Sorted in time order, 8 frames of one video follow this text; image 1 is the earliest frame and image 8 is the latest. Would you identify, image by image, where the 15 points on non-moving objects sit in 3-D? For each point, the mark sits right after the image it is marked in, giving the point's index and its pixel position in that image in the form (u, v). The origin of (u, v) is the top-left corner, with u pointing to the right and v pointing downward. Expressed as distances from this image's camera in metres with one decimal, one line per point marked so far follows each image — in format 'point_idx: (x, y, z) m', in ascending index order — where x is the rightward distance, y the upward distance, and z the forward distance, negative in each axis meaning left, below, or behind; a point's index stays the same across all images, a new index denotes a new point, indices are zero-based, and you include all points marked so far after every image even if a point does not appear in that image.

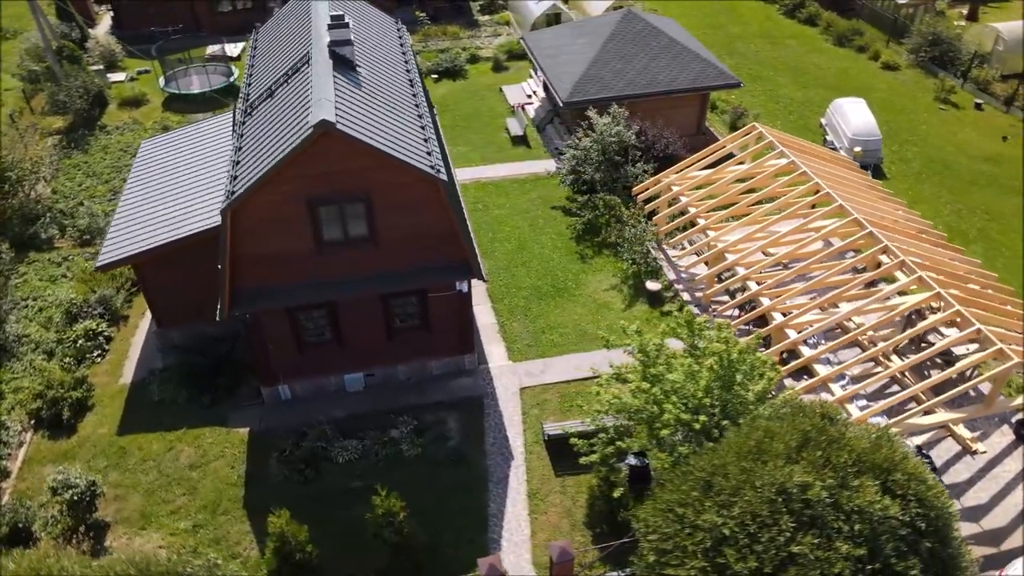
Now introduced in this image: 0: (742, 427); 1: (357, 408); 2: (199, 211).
0: (+3.9, -2.3, +12.1) m
1: (-3.6, -2.8, +17.1) m
2: (-7.4, +1.8, +17.5) m
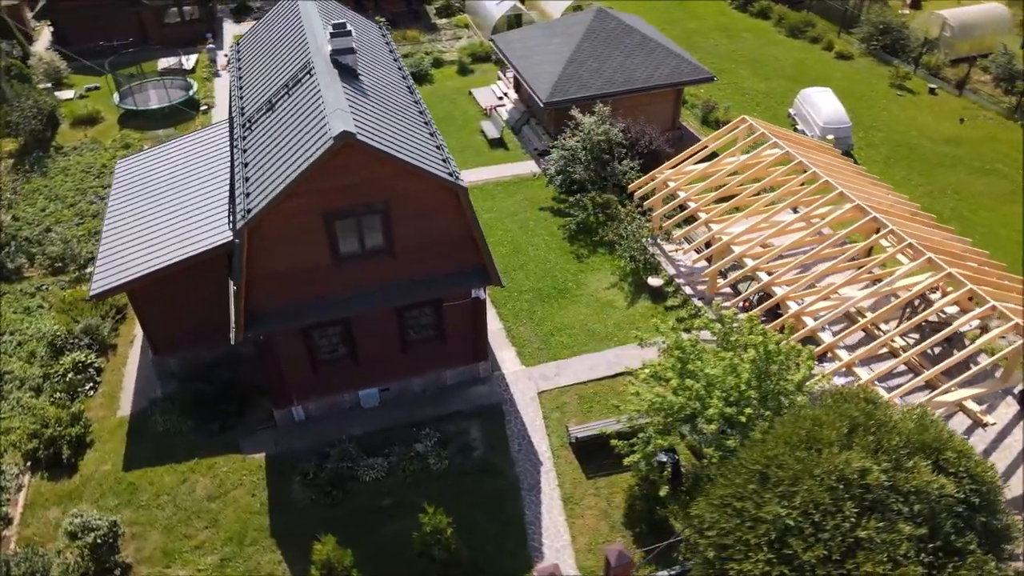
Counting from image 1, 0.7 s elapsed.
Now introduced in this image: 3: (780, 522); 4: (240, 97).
0: (+4.7, -2.1, +12.3) m
1: (-3.1, -3.1, +16.7) m
2: (-7.2, +1.3, +16.8) m
3: (+4.0, -3.5, +10.9) m
4: (-6.3, +4.3, +16.9) m
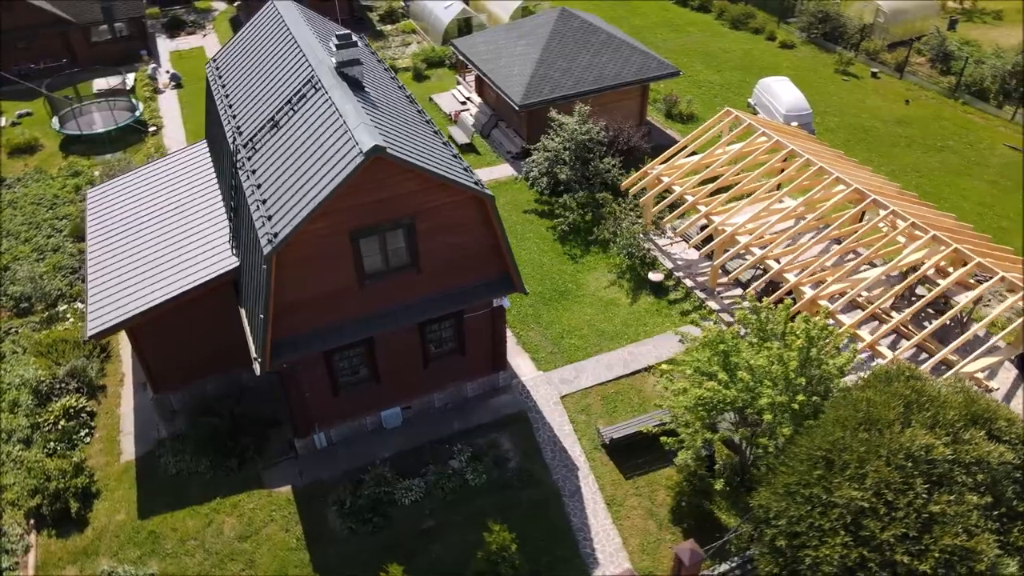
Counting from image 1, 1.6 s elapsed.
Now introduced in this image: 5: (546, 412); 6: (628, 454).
0: (+5.6, -1.9, +12.5) m
1: (-2.4, -3.5, +16.2) m
2: (-6.9, +0.6, +16.0) m
3: (+5.2, -3.3, +11.1) m
4: (-6.1, +3.7, +16.1) m
5: (+0.8, -2.9, +17.0) m
6: (+2.5, -3.6, +16.1) m
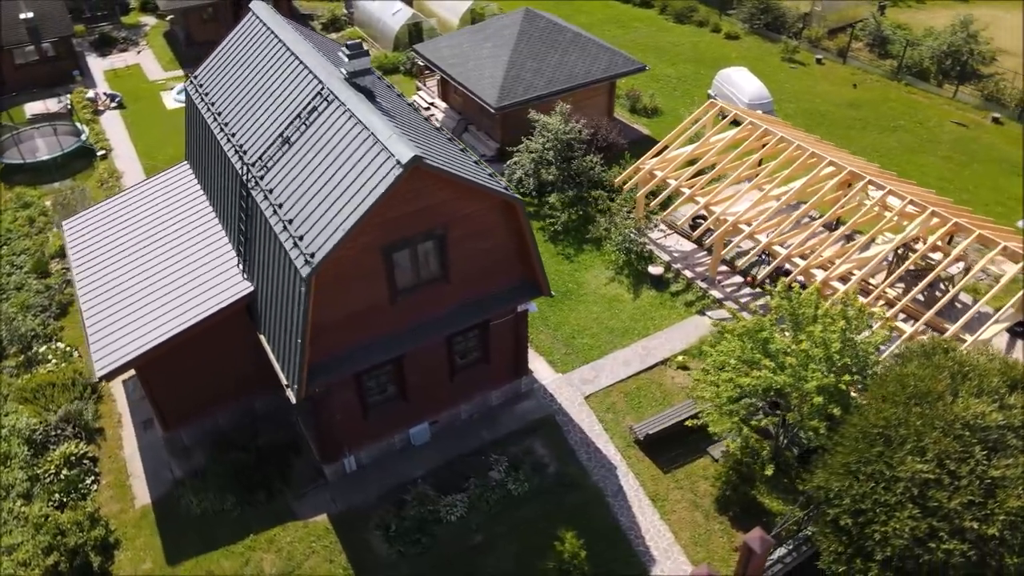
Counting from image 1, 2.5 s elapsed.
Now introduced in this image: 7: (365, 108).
0: (+6.5, -1.5, +12.9) m
1: (-1.7, -3.7, +15.8) m
2: (-6.4, 0.0, +15.2) m
3: (+6.4, -3.0, +11.5) m
4: (-5.9, +3.1, +15.4) m
5: (+1.4, -2.9, +16.9) m
6: (+3.3, -3.5, +16.2) m
7: (-2.7, +3.3, +13.3) m
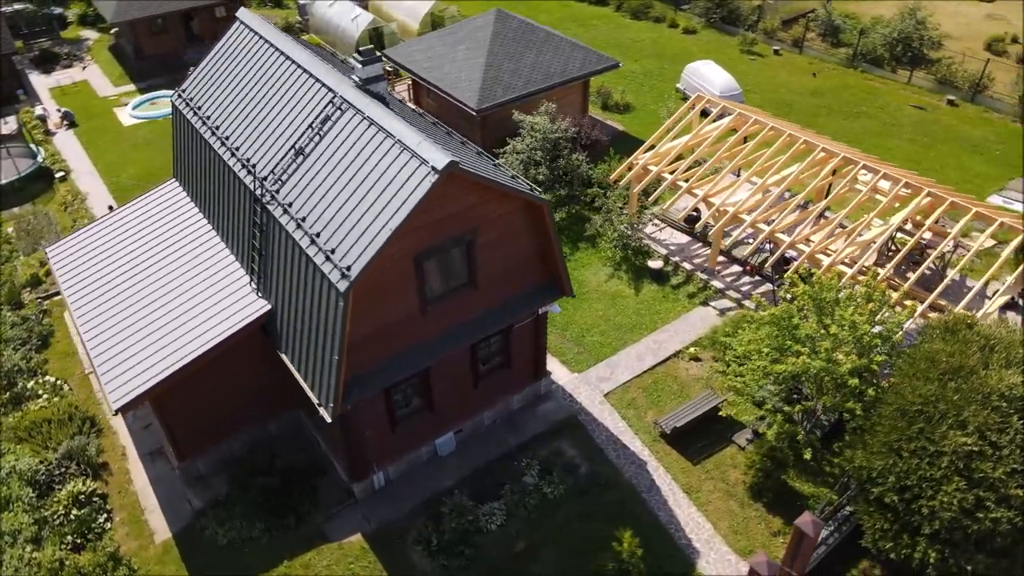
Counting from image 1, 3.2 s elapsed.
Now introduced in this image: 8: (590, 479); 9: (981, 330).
0: (+7.2, -1.2, +13.3) m
1: (-1.0, -3.9, +15.5) m
2: (-5.9, -0.4, +14.6) m
3: (+7.2, -2.6, +11.8) m
4: (-5.6, +2.7, +14.8) m
5: (+1.9, -2.9, +16.9) m
6: (+3.9, -3.4, +16.3) m
7: (-2.2, +3.1, +12.9) m
8: (+1.6, -4.0, +15.3) m
9: (+8.5, -0.8, +13.3) m
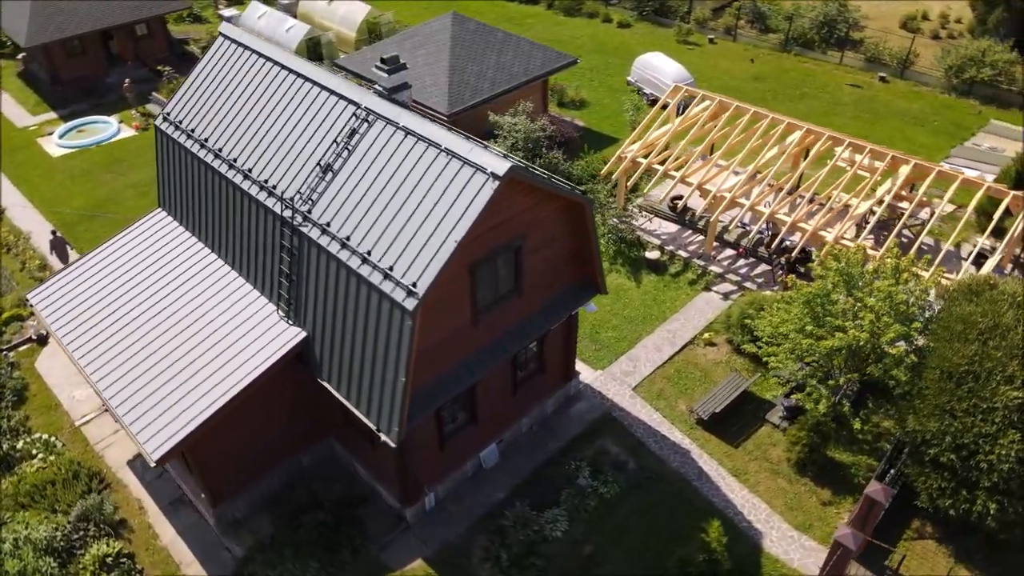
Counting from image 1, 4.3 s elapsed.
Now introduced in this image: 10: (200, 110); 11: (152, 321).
0: (+8.2, -0.6, +13.9) m
1: (0.0, -4.0, +15.2) m
2: (-5.0, -1.0, +13.7) m
3: (+8.5, -2.0, +12.5) m
4: (-5.0, +2.2, +14.0) m
5: (+2.7, -2.8, +16.9) m
6: (+4.7, -3.1, +16.5) m
7: (-1.5, +2.8, +12.5) m
8: (+2.7, -3.9, +15.3) m
9: (+9.4, 0.0, +14.0) m
10: (-6.5, +3.7, +15.4) m
11: (-7.1, -0.7, +14.3) m
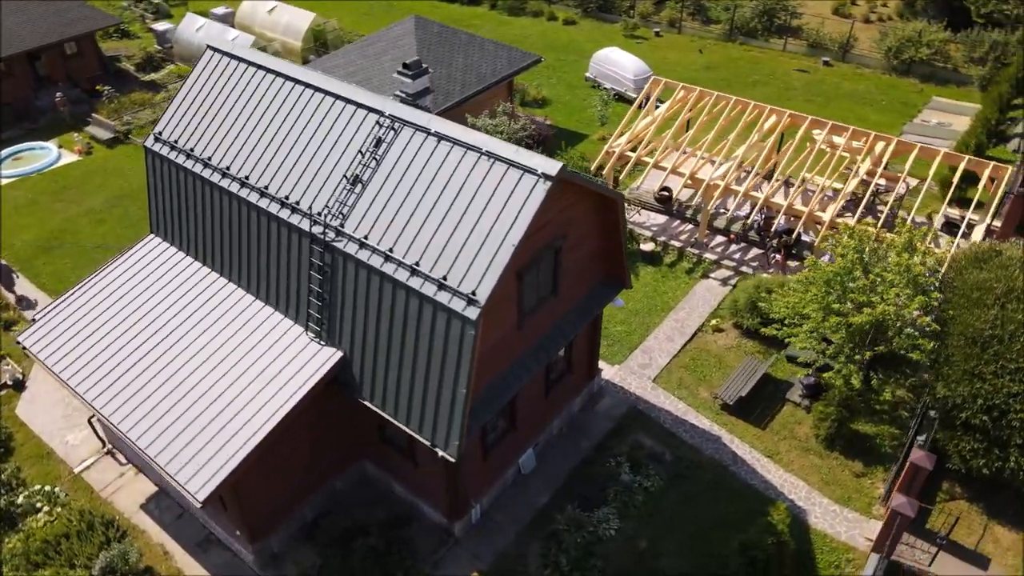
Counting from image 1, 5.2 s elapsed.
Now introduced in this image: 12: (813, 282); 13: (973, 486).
0: (+8.9, 0.0, +14.5) m
1: (+0.9, -4.0, +15.1) m
2: (-4.2, -1.4, +13.1) m
3: (+9.4, -1.3, +13.1) m
4: (-4.5, +1.7, +13.3) m
5: (+3.2, -2.6, +17.0) m
6: (+5.4, -2.7, +16.8) m
7: (-0.9, +2.7, +12.2) m
8: (+3.5, -3.7, +15.4) m
9: (+10.0, +0.7, +14.7) m
10: (-6.2, +3.2, +14.6) m
11: (-6.3, -1.3, +13.5) m
12: (+6.4, +0.2, +15.7) m
13: (+9.2, -3.9, +14.6) m
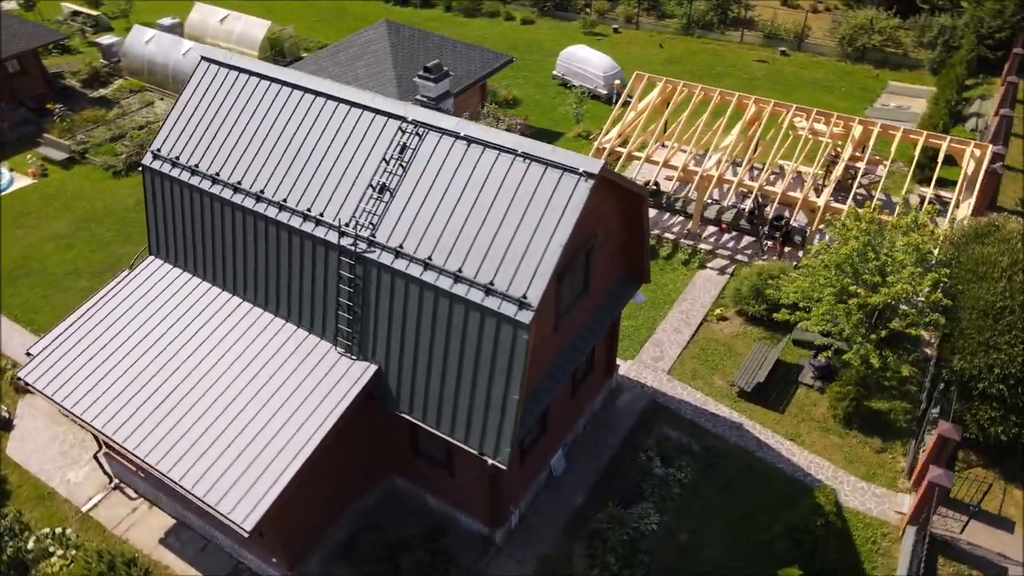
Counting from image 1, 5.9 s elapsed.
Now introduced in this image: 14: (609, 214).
0: (+9.3, +0.5, +15.0) m
1: (+1.6, -4.0, +15.0) m
2: (-3.5, -1.7, +12.6) m
3: (+10.0, -0.8, +13.7) m
4: (-4.0, +1.5, +12.9) m
5: (+3.7, -2.4, +17.1) m
6: (+5.8, -2.5, +17.1) m
7: (-0.4, +2.6, +12.0) m
8: (+4.1, -3.5, +15.5) m
9: (+10.4, +1.2, +15.4) m
10: (-5.9, +2.8, +14.0) m
11: (-5.7, -1.7, +12.9) m
12: (+6.8, +0.5, +16.0) m
13: (+9.8, -3.4, +15.1) m
14: (+1.7, +1.3, +13.1) m
